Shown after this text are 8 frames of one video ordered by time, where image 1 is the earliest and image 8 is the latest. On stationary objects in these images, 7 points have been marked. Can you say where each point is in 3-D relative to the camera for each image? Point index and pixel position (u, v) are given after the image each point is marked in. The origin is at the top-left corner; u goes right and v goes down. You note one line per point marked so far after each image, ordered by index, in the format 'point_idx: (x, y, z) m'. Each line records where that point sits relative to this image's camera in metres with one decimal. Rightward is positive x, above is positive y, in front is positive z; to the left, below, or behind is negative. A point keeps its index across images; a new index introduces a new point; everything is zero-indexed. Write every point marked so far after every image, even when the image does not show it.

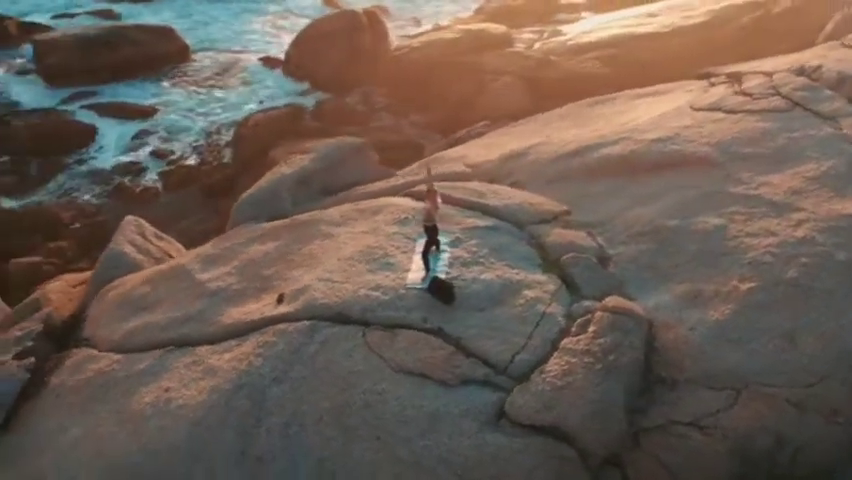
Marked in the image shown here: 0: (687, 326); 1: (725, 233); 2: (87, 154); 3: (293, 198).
0: (+1.4, -0.5, +5.1) m
1: (+1.8, 0.0, +5.7) m
2: (-4.3, +1.1, +11.6) m
3: (-1.0, +0.3, +6.9) m
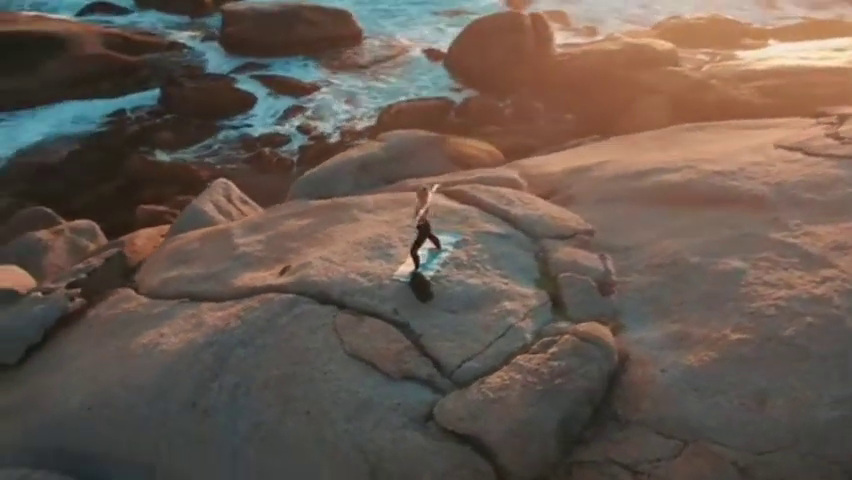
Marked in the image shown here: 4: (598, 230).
0: (+1.2, -0.7, +4.8) m
1: (+1.8, -0.2, +5.3) m
2: (-2.5, +1.6, +12.4) m
3: (-0.5, +0.4, +7.1) m
4: (+1.1, +0.1, +6.1) m
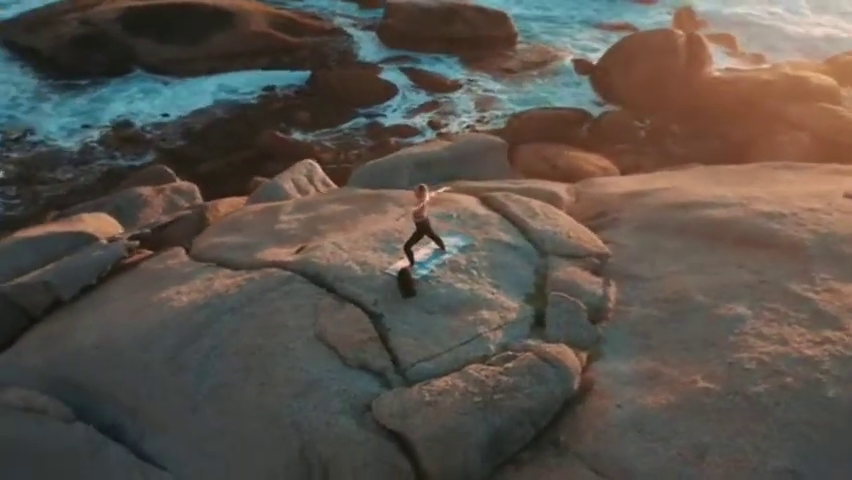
0: (+0.9, -0.8, +4.6) m
1: (+1.7, -0.5, +5.0) m
2: (-0.7, +1.8, +12.8) m
3: (-0.1, +0.5, +7.2) m
4: (+1.3, -0.1, +5.9) m
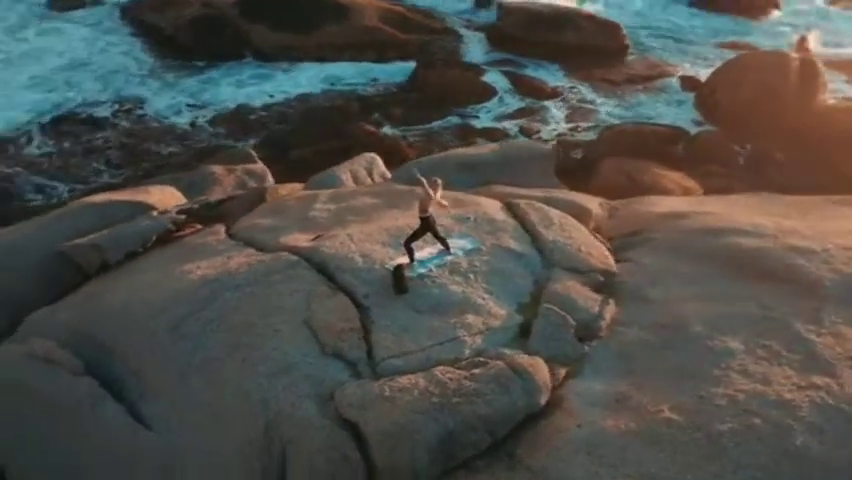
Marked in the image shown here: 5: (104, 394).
0: (+0.7, -0.9, +4.5) m
1: (+1.5, -0.6, +4.7) m
2: (+0.6, +1.8, +12.9) m
3: (+0.2, +0.5, +7.2) m
4: (+1.3, -0.2, +5.7) m
5: (-1.9, -0.9, +5.6) m
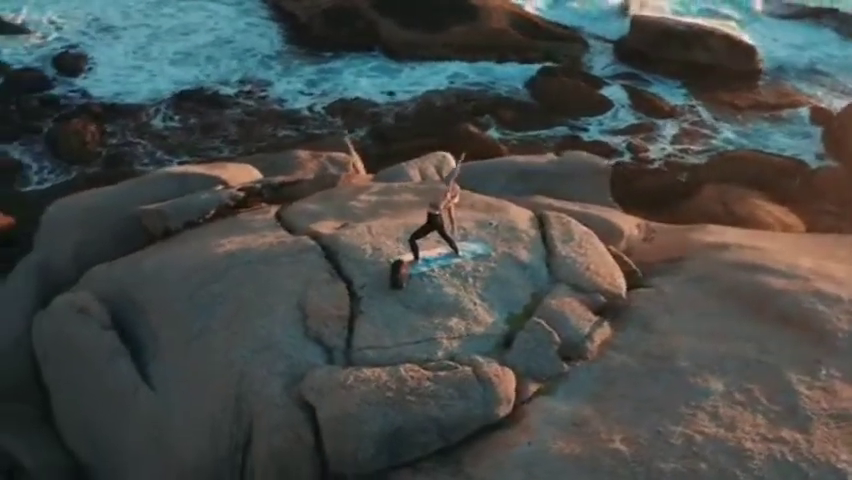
0: (+0.5, -1.0, +4.4) m
1: (+1.3, -0.8, +4.5) m
2: (+2.1, +1.6, +12.6) m
3: (+0.6, +0.4, +7.1) m
4: (+1.3, -0.4, +5.5) m
5: (-2.0, -0.7, +5.9) m
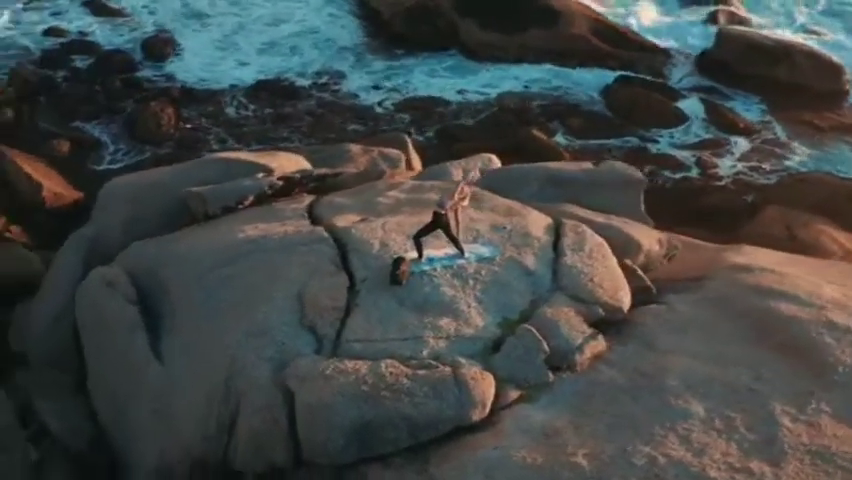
0: (+0.3, -1.0, +4.4) m
1: (+1.2, -0.9, +4.4) m
2: (+3.0, +1.4, +12.4) m
3: (+0.8, +0.4, +7.1) m
4: (+1.3, -0.5, +5.4) m
5: (-1.9, -0.6, +6.1) m
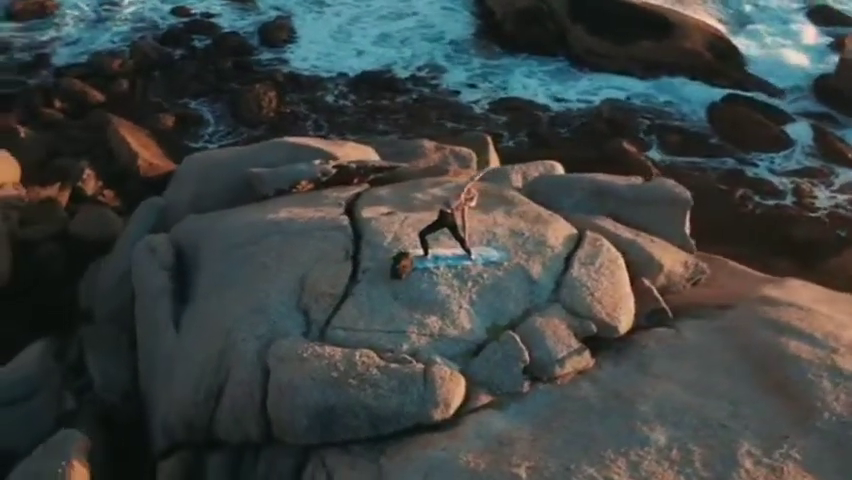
0: (+0.1, -1.0, +4.4) m
1: (+1.0, -1.0, +4.2) m
2: (+4.2, +1.1, +11.9) m
3: (+1.1, +0.3, +7.0) m
4: (+1.3, -0.6, +5.2) m
5: (-1.8, -0.4, +6.5) m
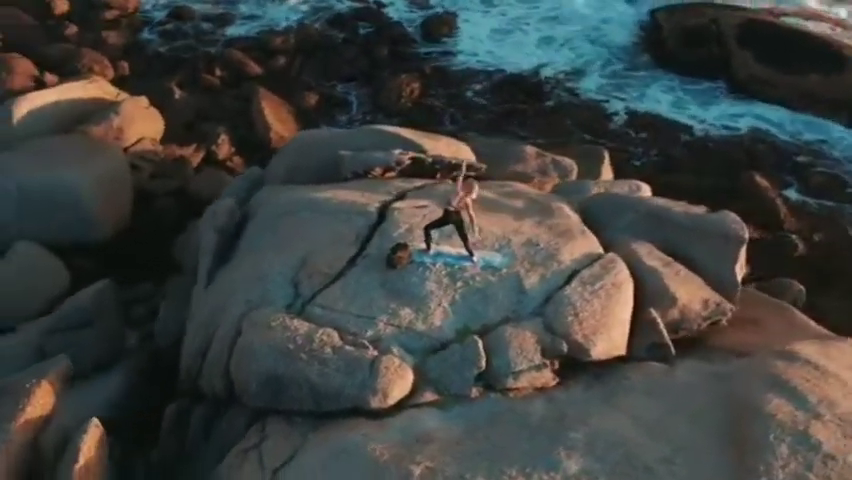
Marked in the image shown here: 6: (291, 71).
0: (-0.3, -0.9, +4.4) m
1: (+0.5, -1.0, +4.1) m
2: (+5.6, +0.3, +10.8) m
3: (+1.5, +0.1, +6.7) m
4: (+1.1, -0.7, +5.0) m
5: (-1.6, -0.1, +6.9) m
6: (-2.0, +2.5, +13.4) m
